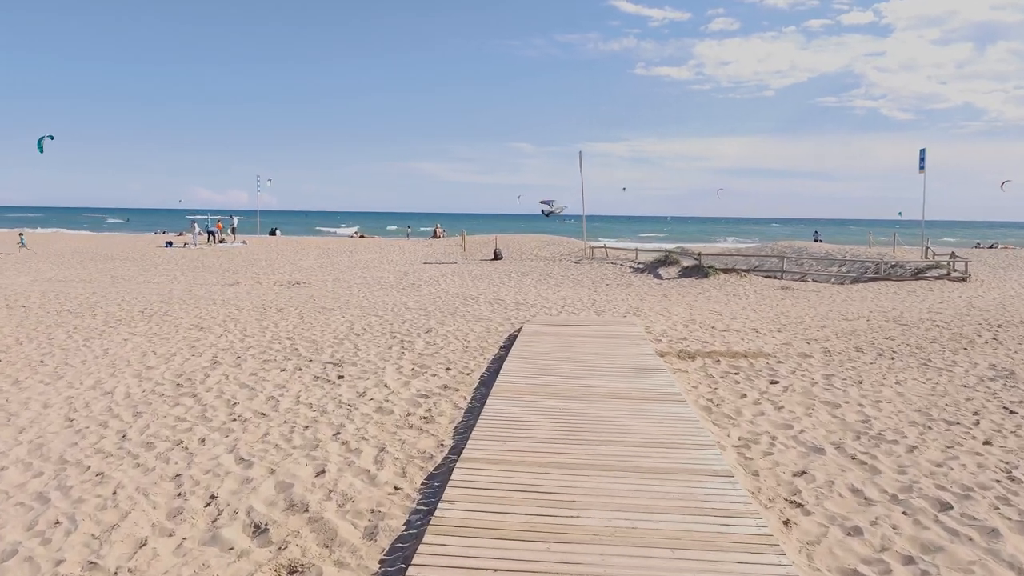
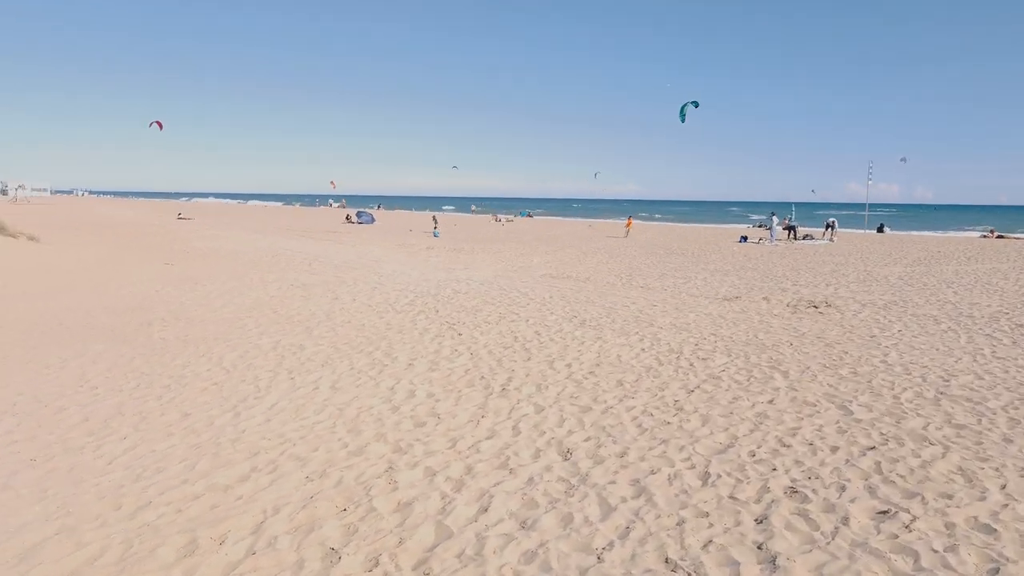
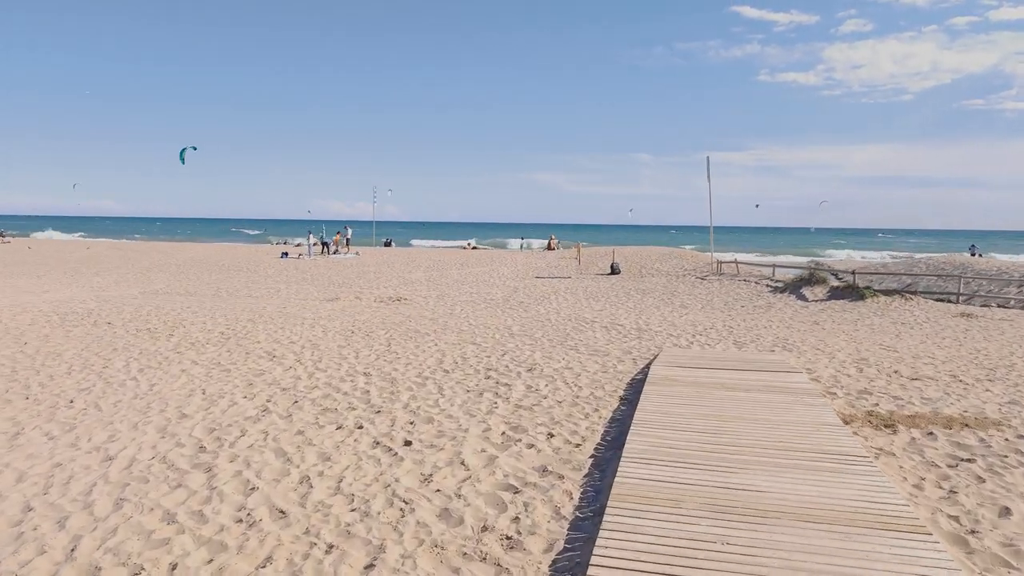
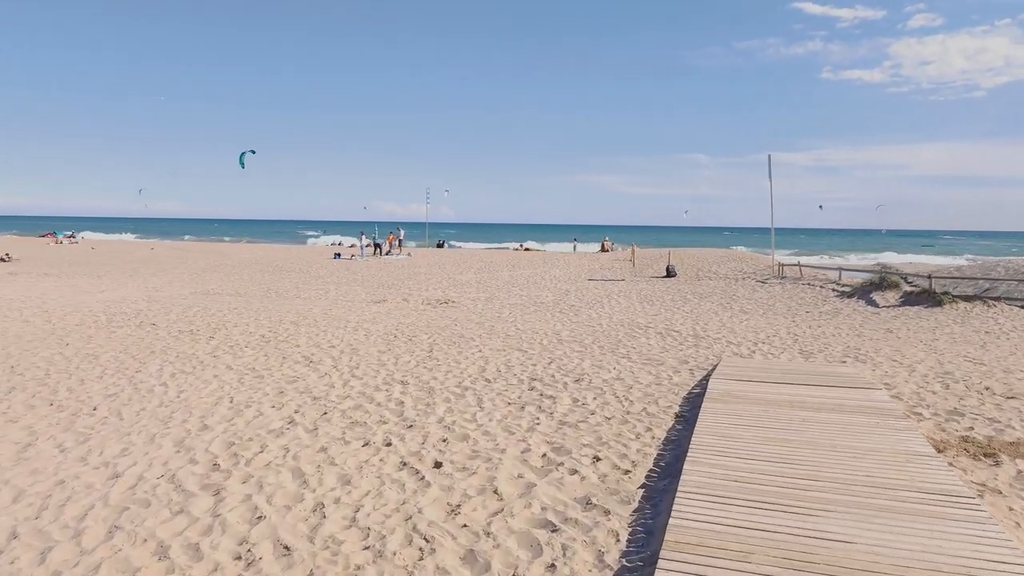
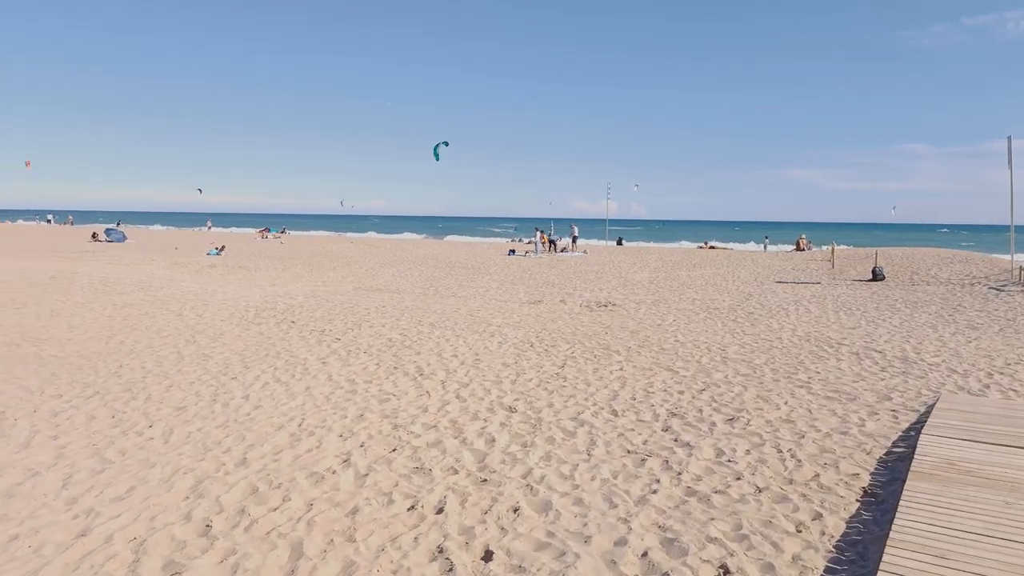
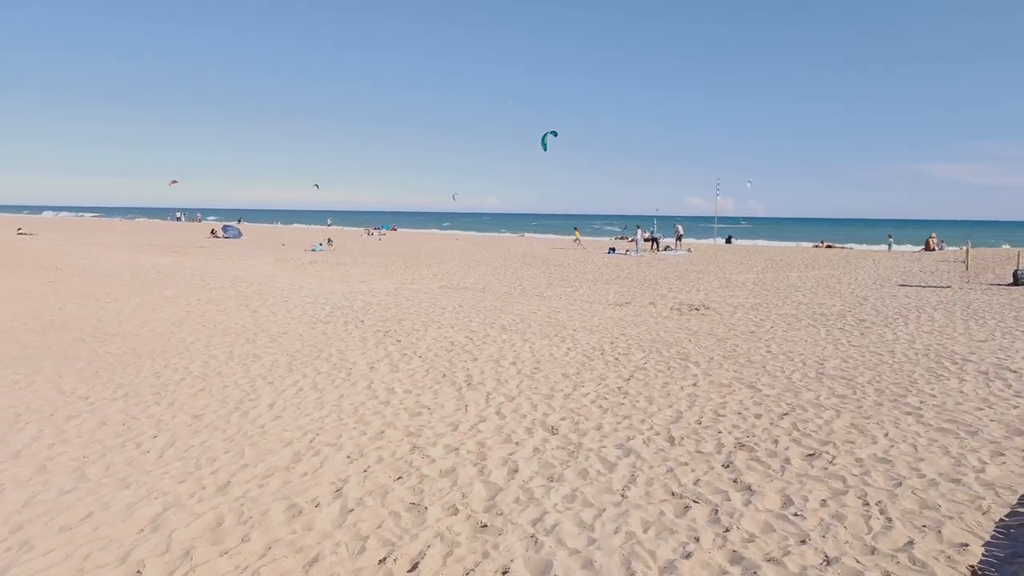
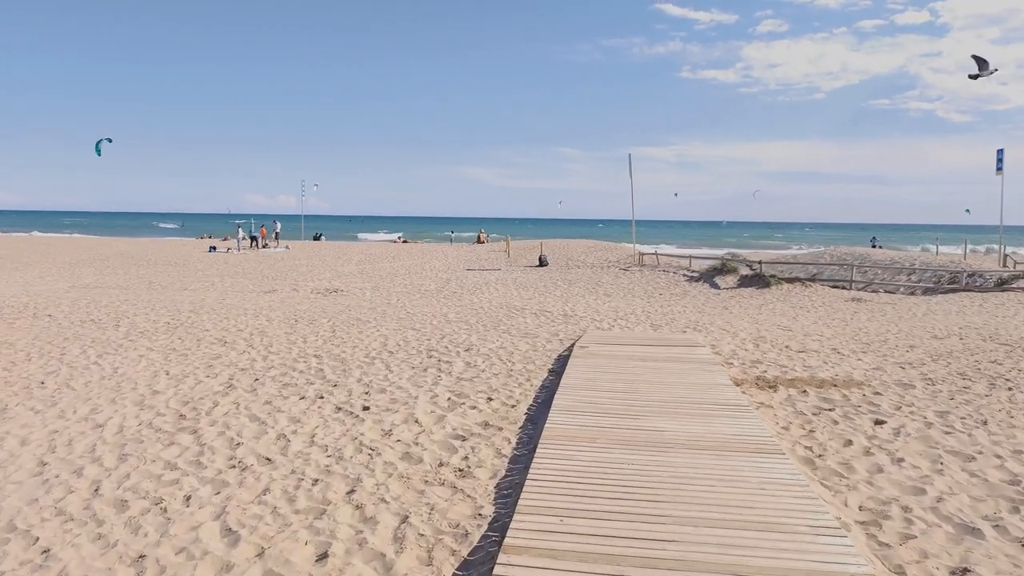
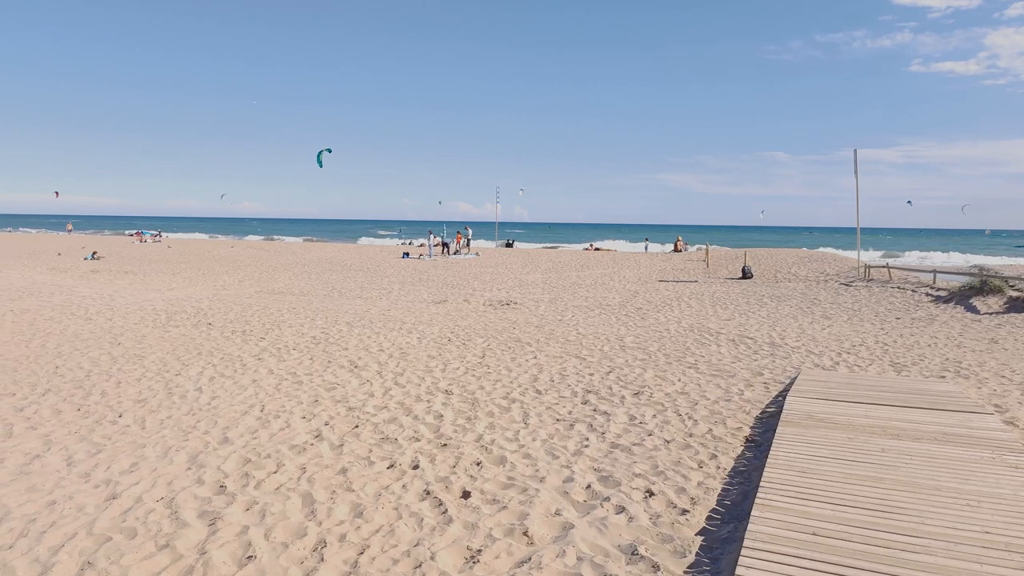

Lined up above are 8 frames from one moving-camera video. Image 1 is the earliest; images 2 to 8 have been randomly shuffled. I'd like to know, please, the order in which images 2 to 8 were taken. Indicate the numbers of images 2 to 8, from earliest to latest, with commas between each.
7, 3, 4, 8, 5, 6, 2
